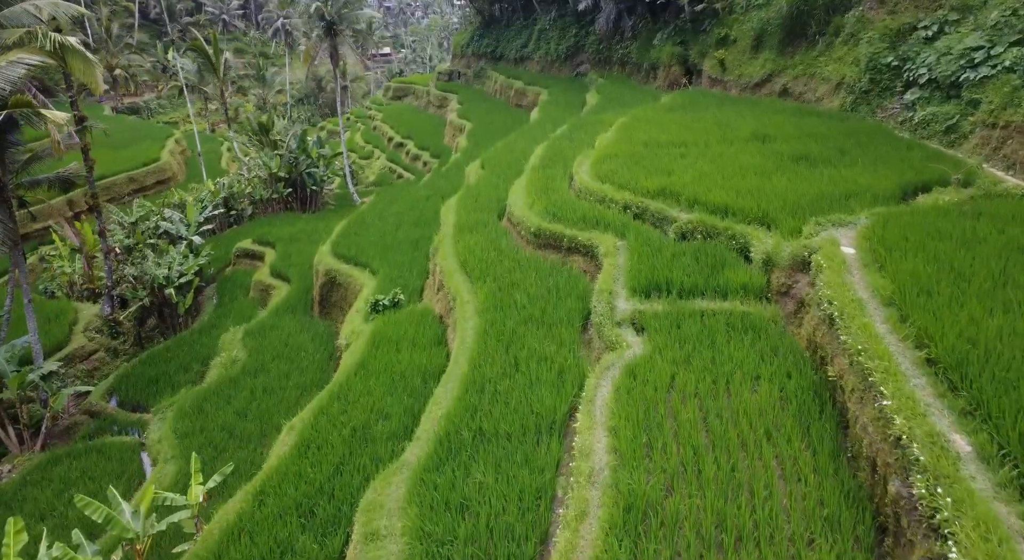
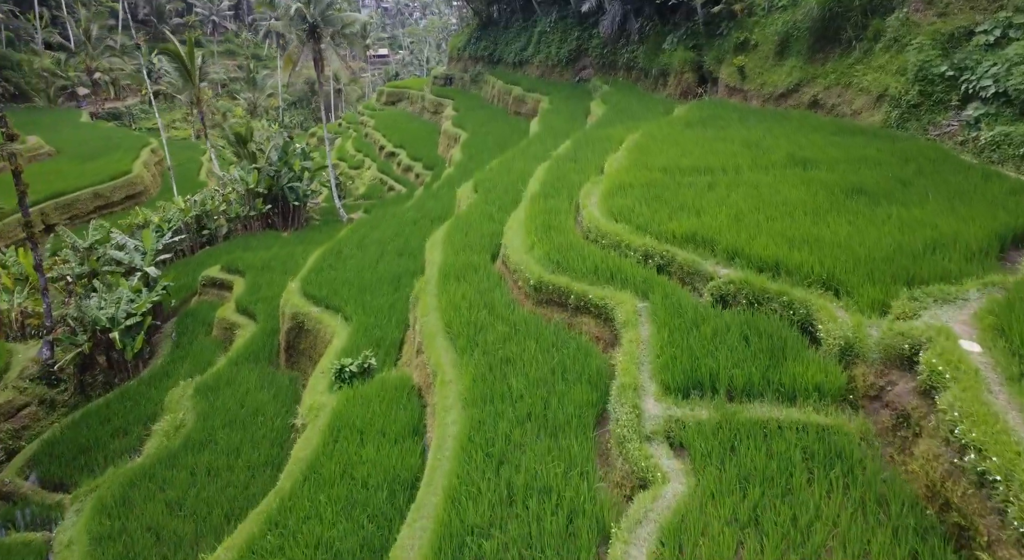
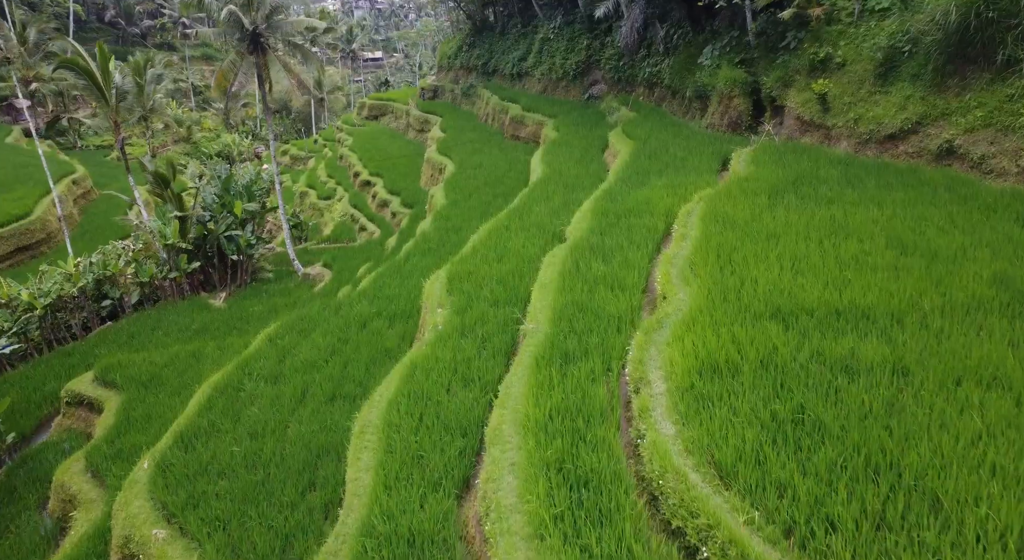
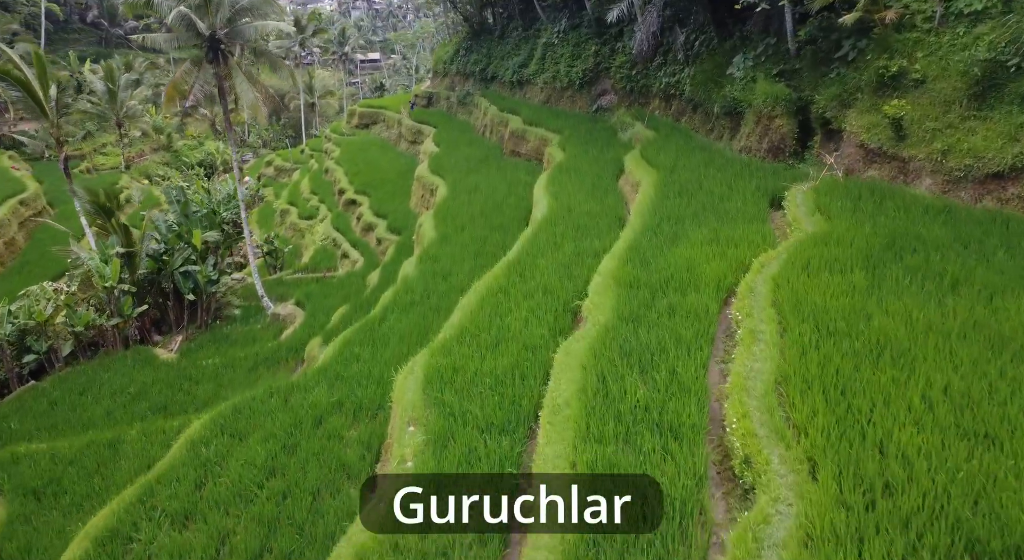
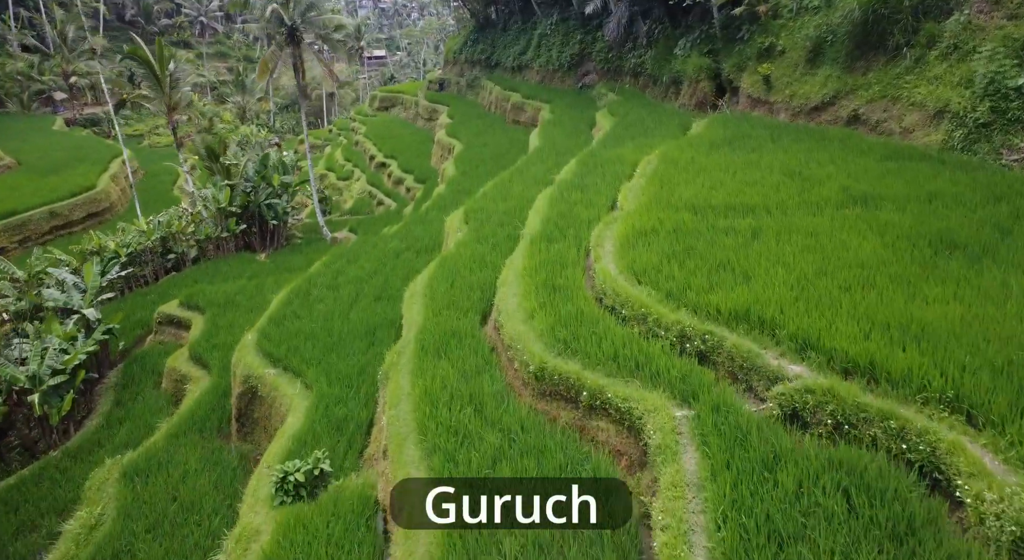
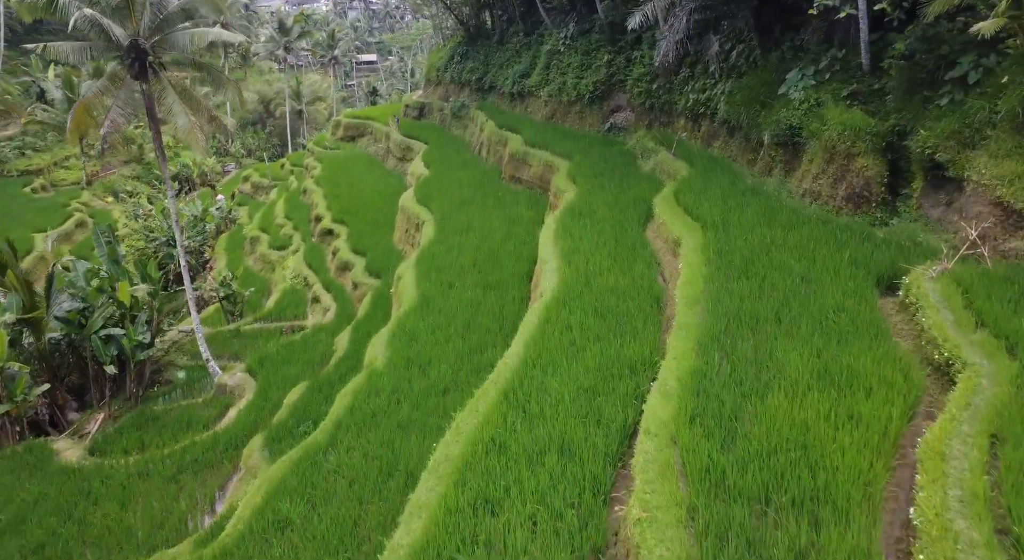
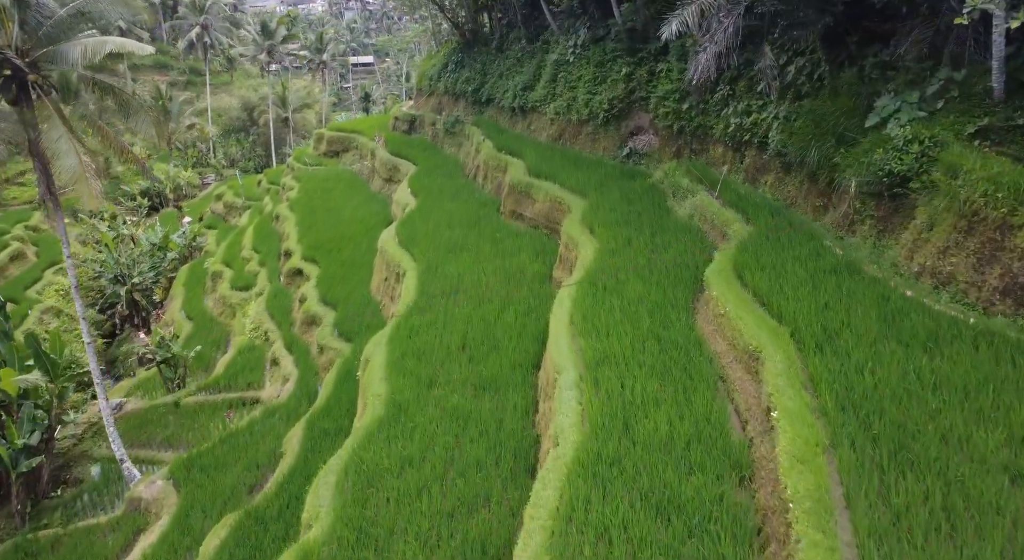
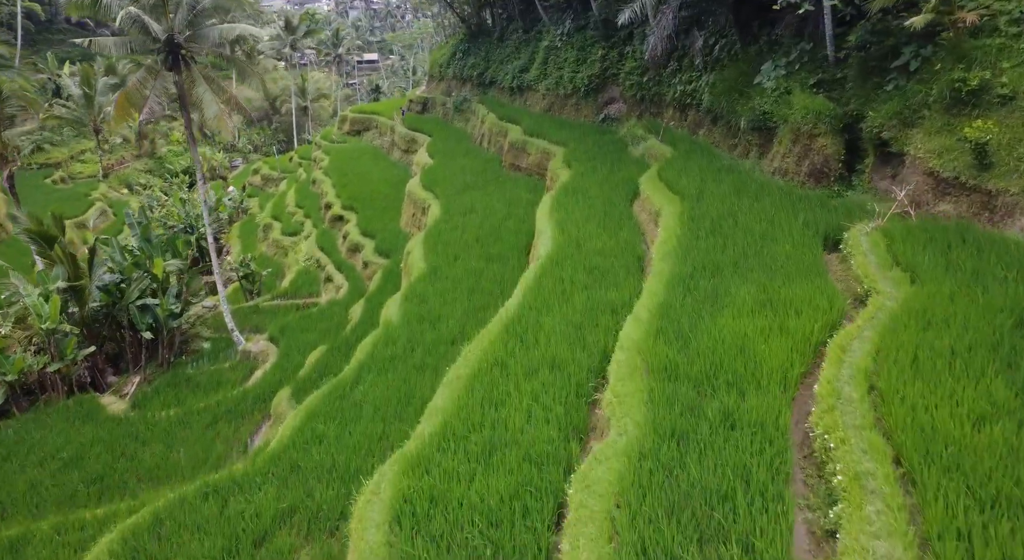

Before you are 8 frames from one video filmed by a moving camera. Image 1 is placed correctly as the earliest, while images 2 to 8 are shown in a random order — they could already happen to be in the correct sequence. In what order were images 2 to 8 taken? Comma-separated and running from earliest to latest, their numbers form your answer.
2, 5, 3, 4, 8, 6, 7
